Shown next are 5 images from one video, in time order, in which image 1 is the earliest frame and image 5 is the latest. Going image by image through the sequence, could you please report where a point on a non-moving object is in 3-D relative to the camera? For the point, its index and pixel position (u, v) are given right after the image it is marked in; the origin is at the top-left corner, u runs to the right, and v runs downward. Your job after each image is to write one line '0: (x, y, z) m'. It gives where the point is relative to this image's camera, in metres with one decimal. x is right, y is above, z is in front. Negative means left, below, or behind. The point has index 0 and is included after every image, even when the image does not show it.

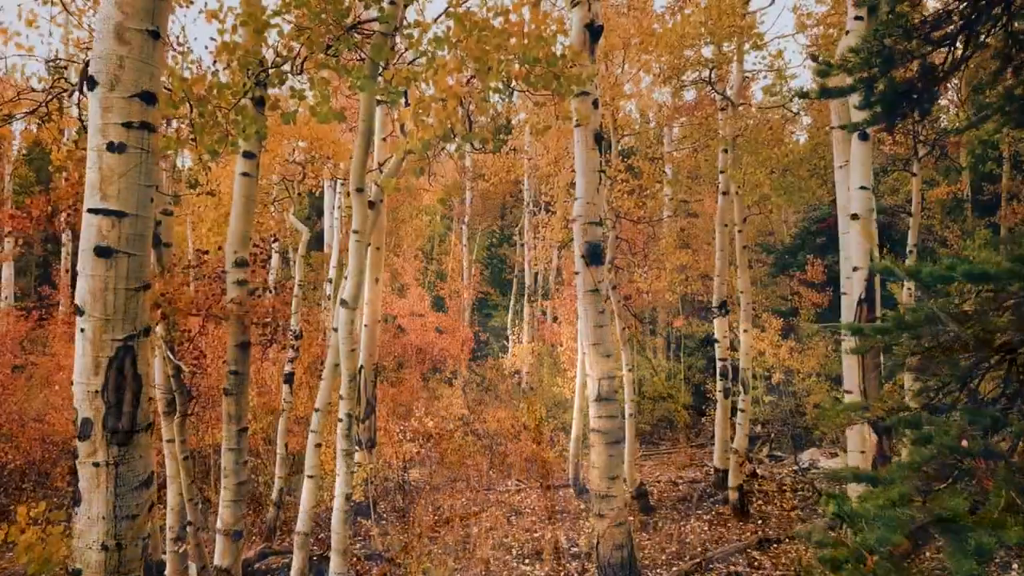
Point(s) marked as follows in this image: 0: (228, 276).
0: (-2.9, +0.1, +4.9) m
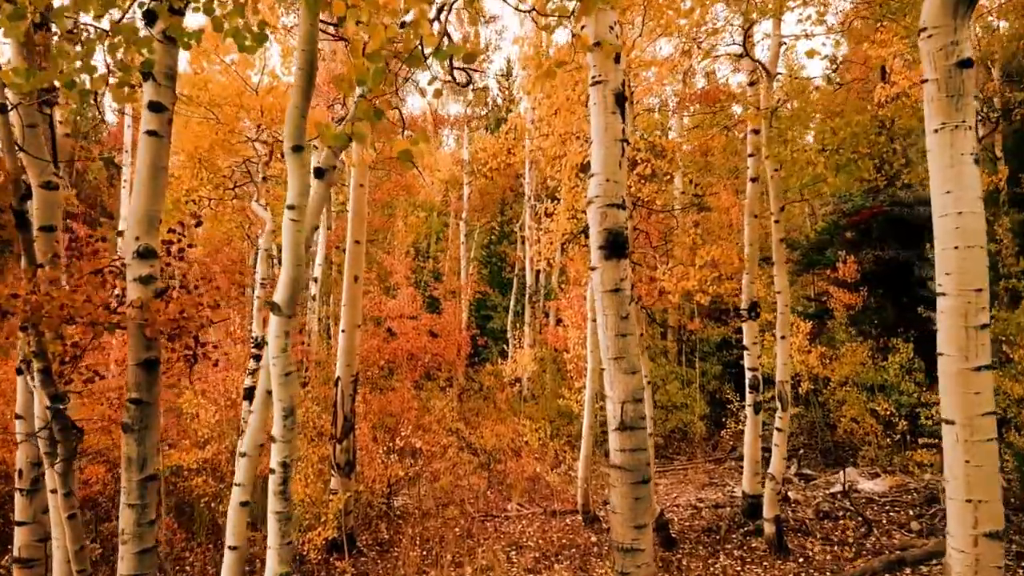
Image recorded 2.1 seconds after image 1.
0: (-3.0, +0.1, +3.7) m
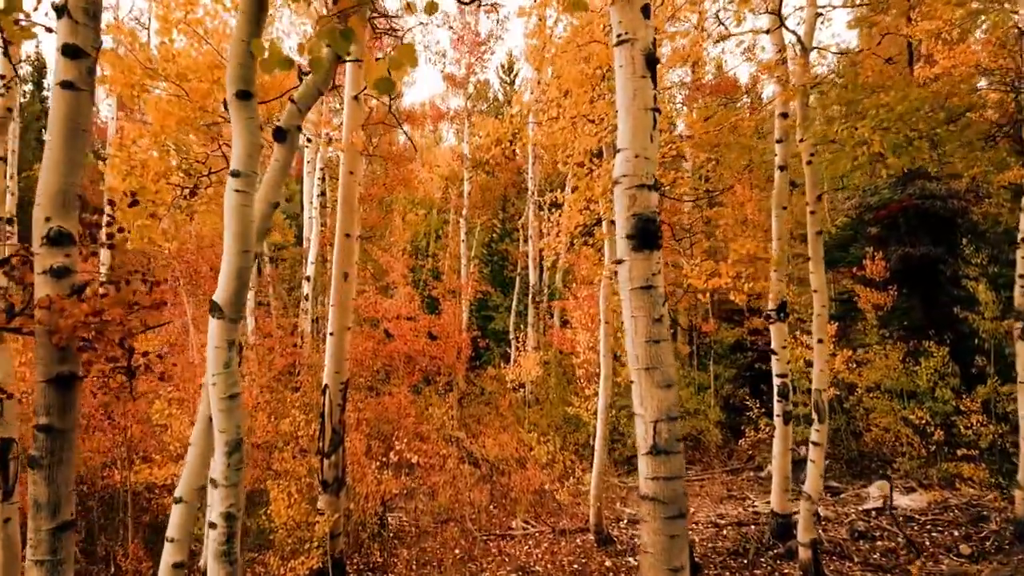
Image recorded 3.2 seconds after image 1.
0: (-2.9, +0.2, +2.9) m
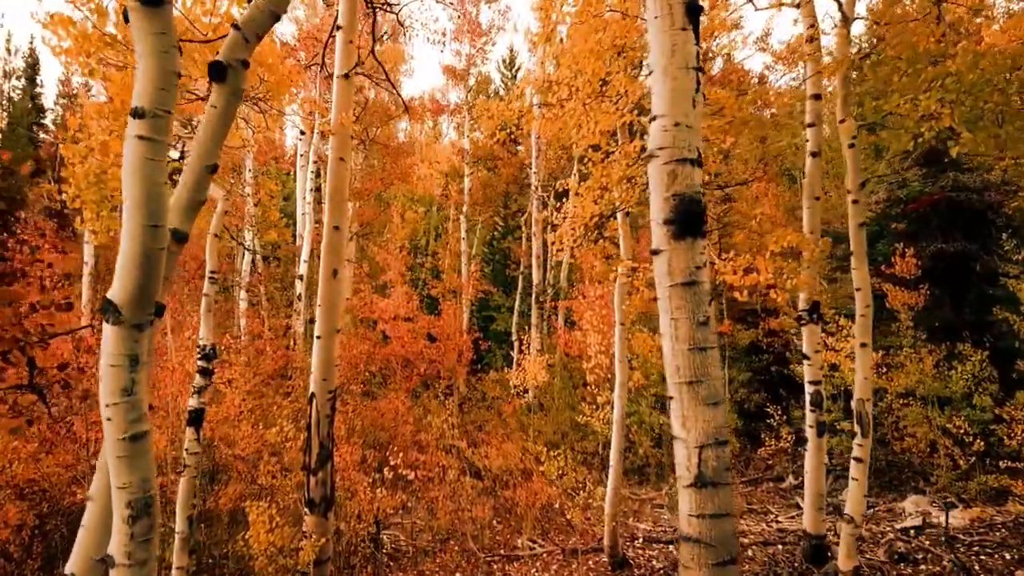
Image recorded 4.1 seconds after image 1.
0: (-2.8, +0.2, +2.1) m
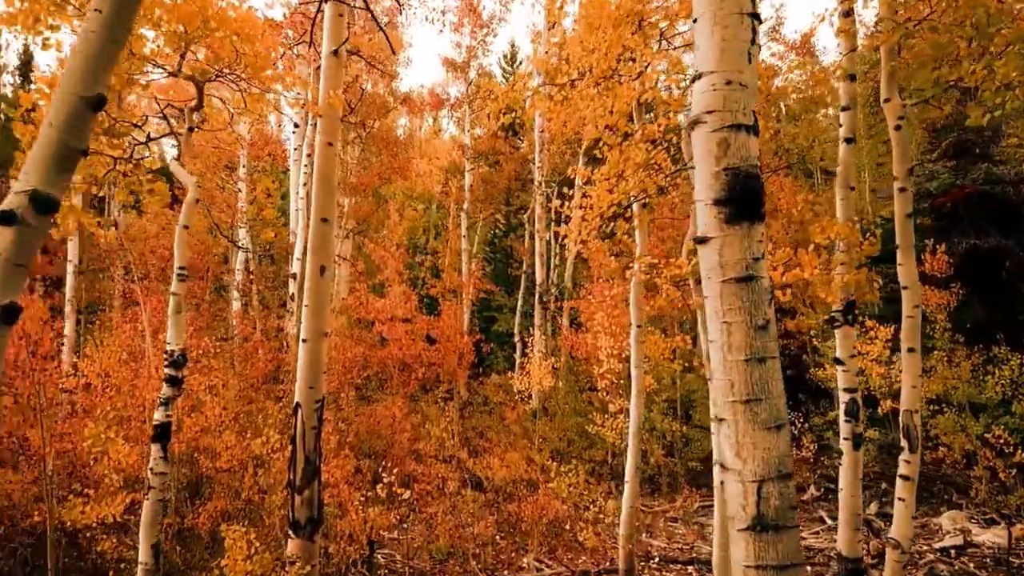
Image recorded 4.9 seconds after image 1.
0: (-2.7, +0.2, +1.5) m
